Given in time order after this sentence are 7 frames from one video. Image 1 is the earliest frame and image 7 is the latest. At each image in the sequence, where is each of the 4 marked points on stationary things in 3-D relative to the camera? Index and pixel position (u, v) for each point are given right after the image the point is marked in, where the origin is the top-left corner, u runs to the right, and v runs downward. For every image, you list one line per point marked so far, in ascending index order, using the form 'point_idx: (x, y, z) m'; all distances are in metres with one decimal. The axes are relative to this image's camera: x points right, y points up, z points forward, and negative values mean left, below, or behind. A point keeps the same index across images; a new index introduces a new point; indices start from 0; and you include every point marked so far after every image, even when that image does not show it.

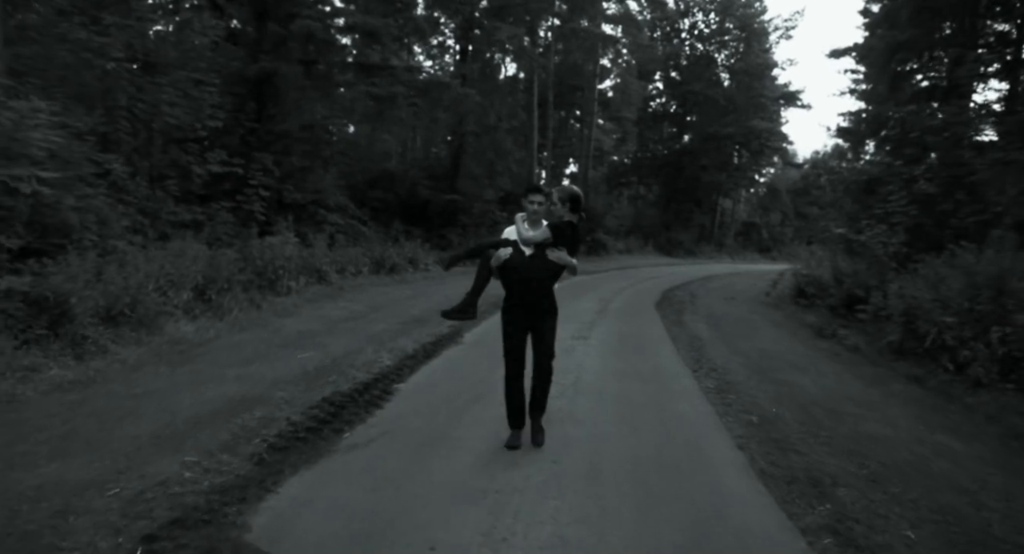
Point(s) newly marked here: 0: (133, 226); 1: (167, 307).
0: (-8.0, +1.1, +13.2) m
1: (-5.9, -0.5, +10.8) m
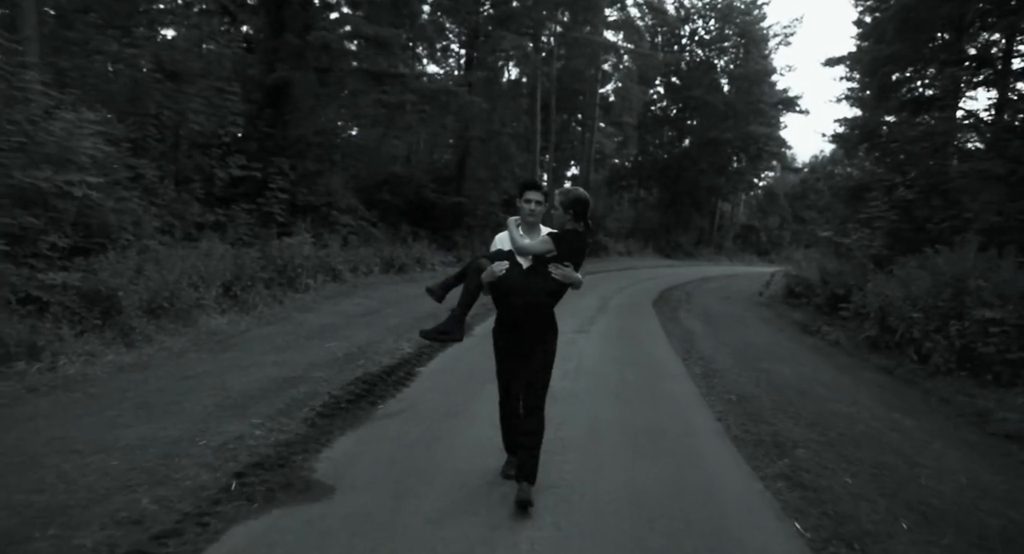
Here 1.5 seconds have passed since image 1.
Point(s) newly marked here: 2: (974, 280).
0: (-7.9, +1.2, +14.2) m
1: (-5.8, -0.4, +11.7) m
2: (+6.9, -0.1, +9.4) m
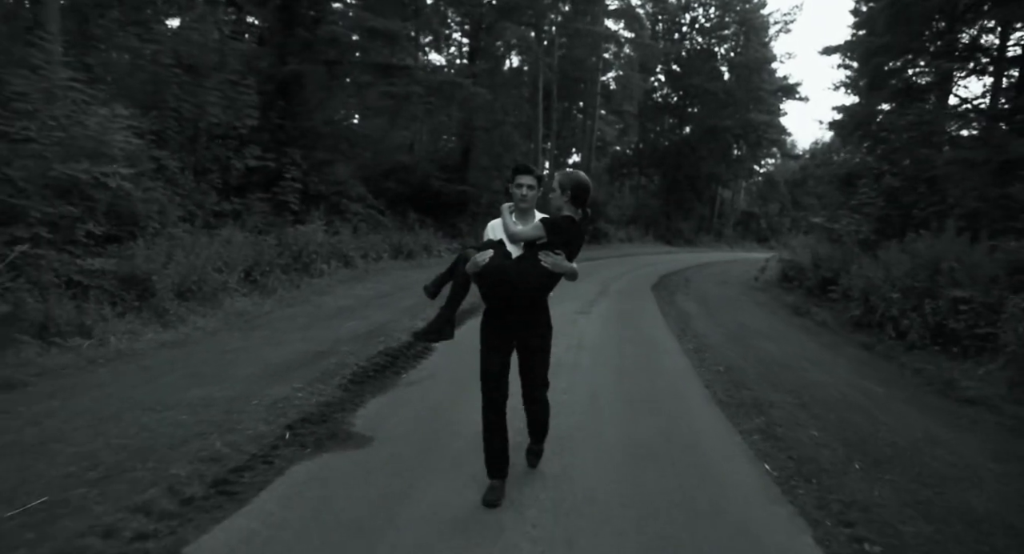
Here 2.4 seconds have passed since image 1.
0: (-7.7, +1.5, +14.9) m
1: (-5.7, -0.1, +12.4) m
2: (+7.0, +0.2, +10.1) m
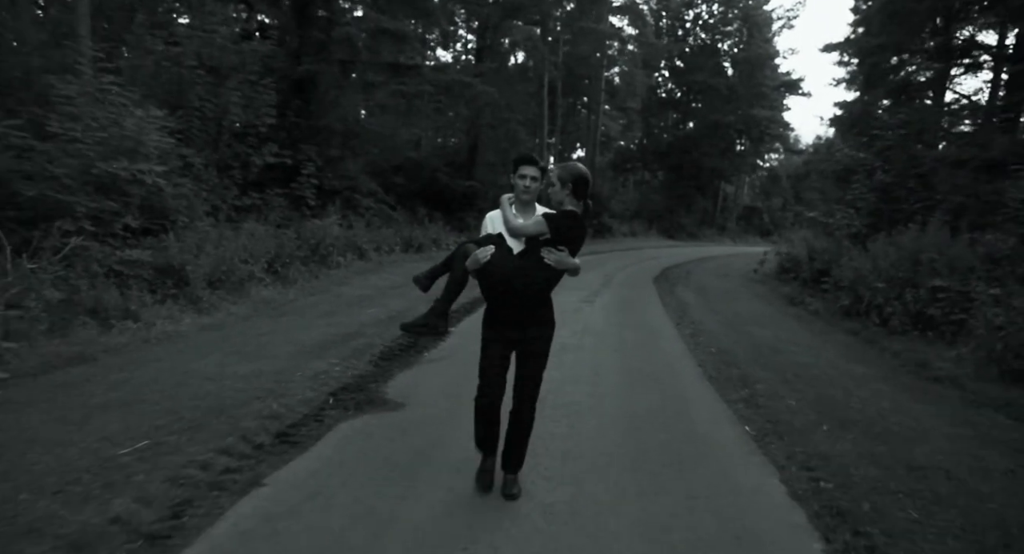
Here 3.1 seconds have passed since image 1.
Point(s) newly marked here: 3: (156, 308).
0: (-7.6, +1.7, +15.7) m
1: (-5.5, +0.1, +13.2) m
2: (+7.2, +0.3, +10.8) m
3: (-5.7, -0.5, +10.1) m
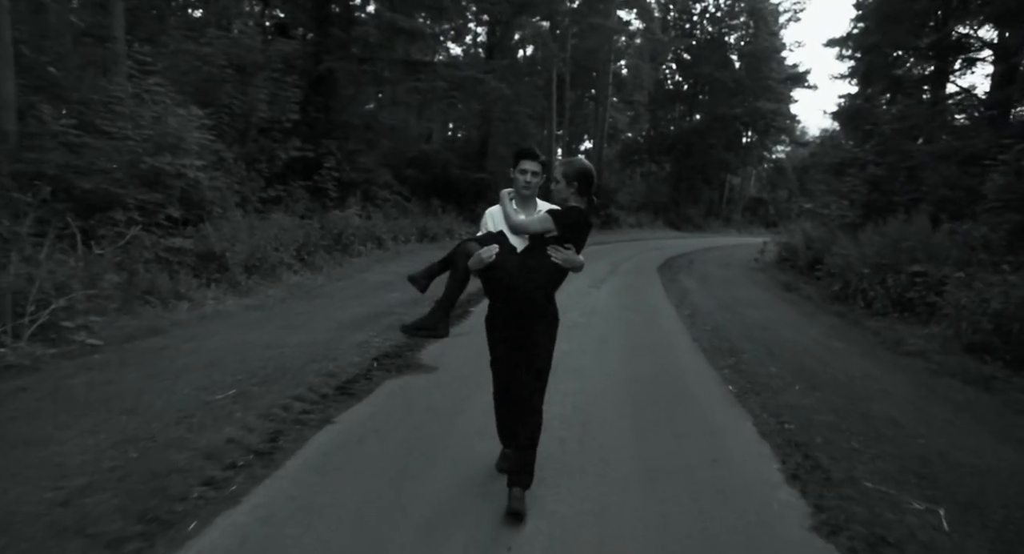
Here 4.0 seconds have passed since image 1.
0: (-7.3, +2.0, +16.7) m
1: (-5.2, +0.4, +14.2) m
2: (+7.4, +0.6, +11.7) m
3: (-5.5, -0.2, +11.1) m
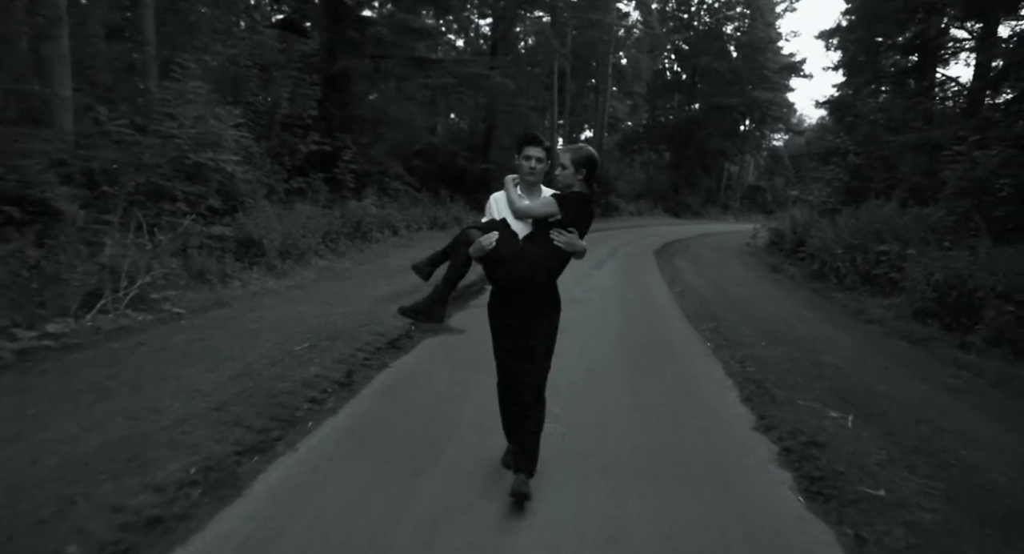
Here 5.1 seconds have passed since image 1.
0: (-7.1, +2.4, +18.0) m
1: (-5.0, +0.8, +15.6) m
2: (+7.6, +1.0, +13.0) m
3: (-5.3, +0.1, +12.5) m
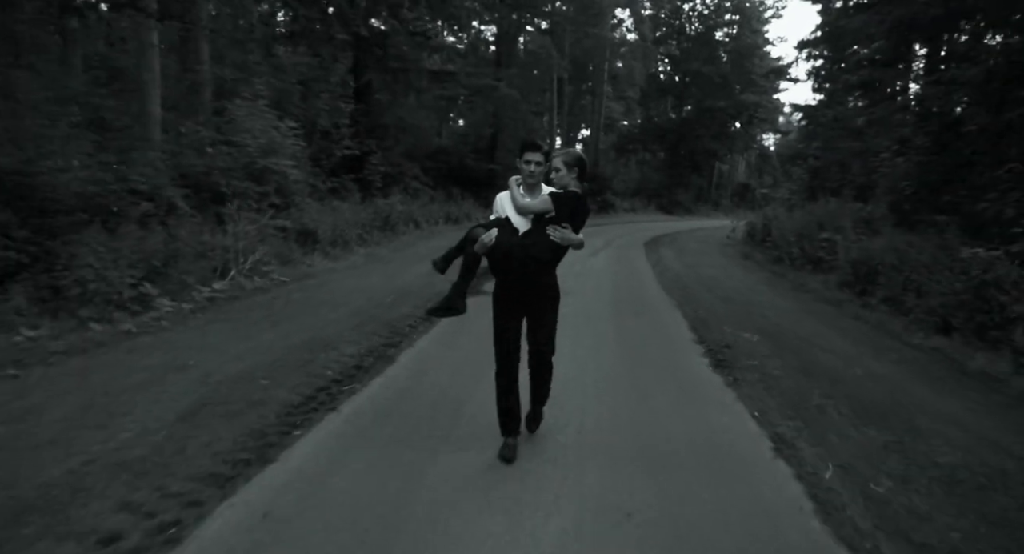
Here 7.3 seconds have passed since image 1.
0: (-6.8, +2.9, +20.9) m
1: (-4.7, +1.2, +18.5) m
2: (+8.0, +1.5, +16.0) m
3: (-5.0, +0.5, +15.4) m
